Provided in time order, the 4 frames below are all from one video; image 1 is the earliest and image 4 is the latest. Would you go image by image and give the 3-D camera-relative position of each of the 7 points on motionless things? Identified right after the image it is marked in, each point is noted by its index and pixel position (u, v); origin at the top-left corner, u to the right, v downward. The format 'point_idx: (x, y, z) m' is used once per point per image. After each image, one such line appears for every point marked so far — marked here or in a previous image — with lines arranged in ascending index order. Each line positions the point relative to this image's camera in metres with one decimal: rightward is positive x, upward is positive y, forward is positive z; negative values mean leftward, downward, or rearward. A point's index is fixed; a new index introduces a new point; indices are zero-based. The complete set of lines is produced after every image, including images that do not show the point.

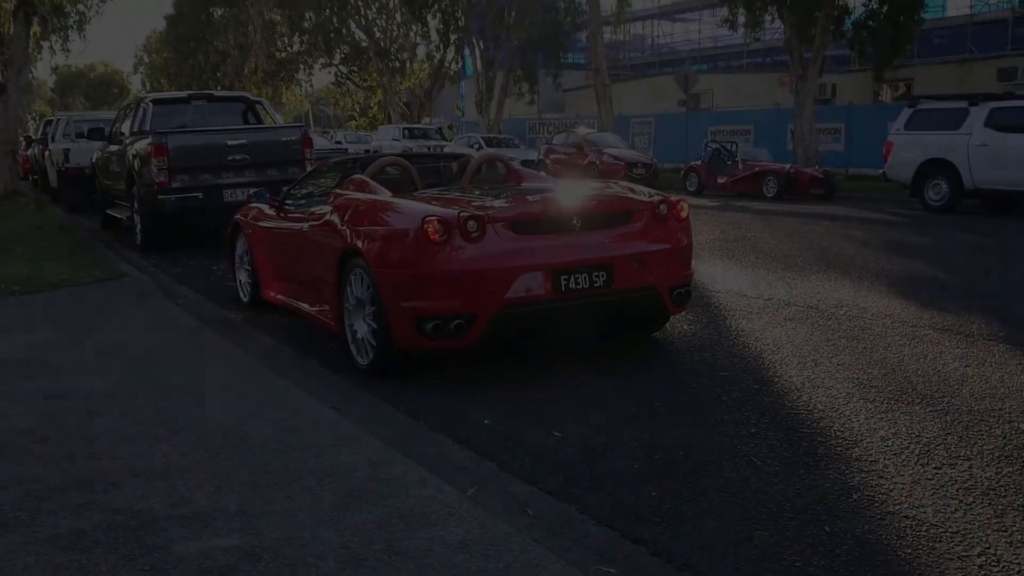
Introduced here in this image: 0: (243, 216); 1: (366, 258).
0: (-2.4, +0.6, +8.8) m
1: (-0.9, +0.2, +6.1) m
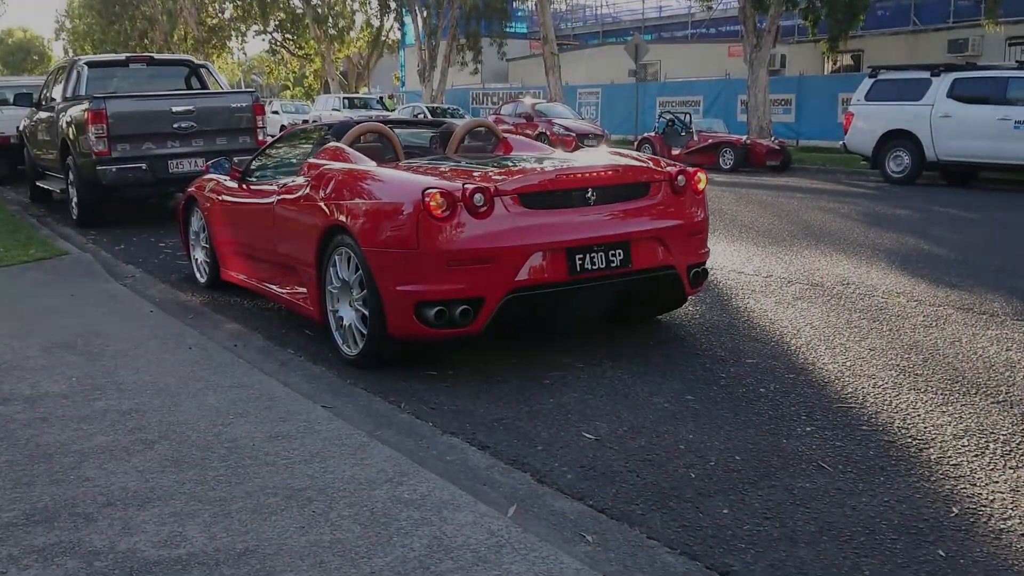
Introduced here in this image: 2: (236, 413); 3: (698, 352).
0: (-2.5, +0.8, +8.0) m
1: (-0.8, +0.3, +5.4) m
2: (-1.3, -0.6, +4.5) m
3: (+1.1, -0.4, +5.7) m
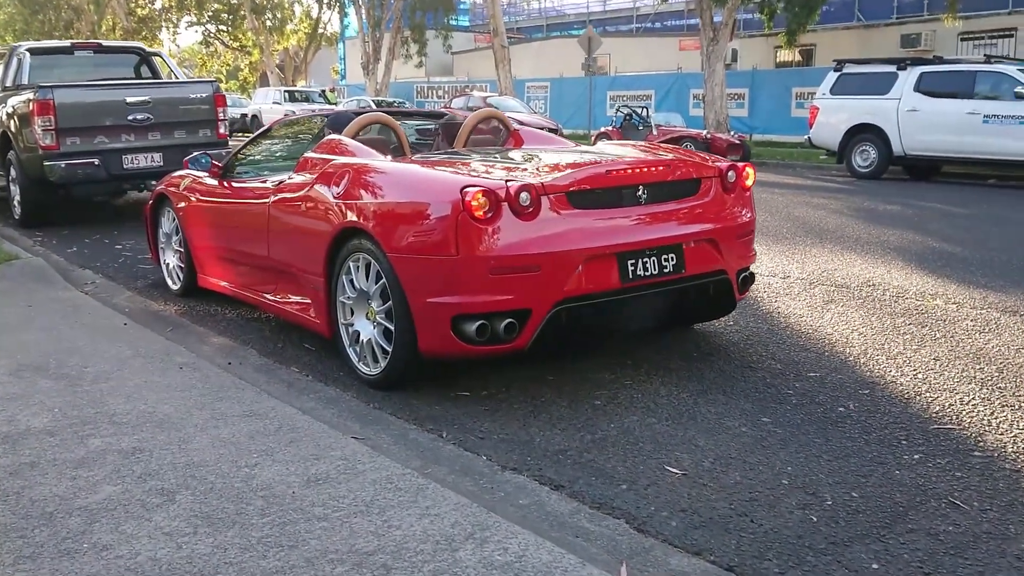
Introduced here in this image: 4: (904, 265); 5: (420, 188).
0: (-2.5, +0.7, +7.2) m
1: (-0.6, +0.2, +4.8) m
2: (-1.0, -0.6, +3.9) m
3: (+1.3, -0.4, +5.2) m
4: (+3.2, +0.2, +8.0) m
5: (-0.4, +0.5, +4.7) m
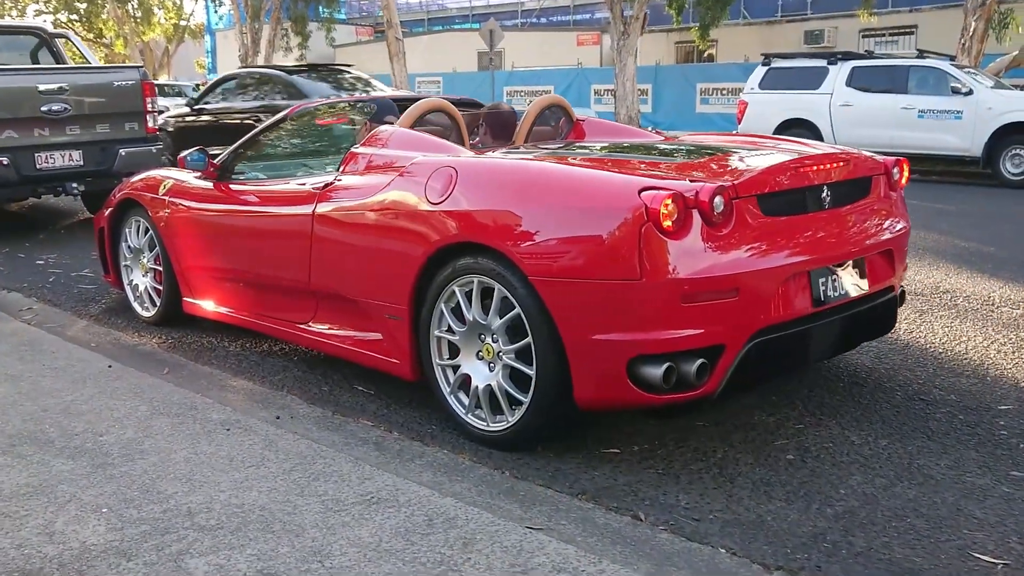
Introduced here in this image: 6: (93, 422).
0: (-2.2, +0.6, +5.9) m
1: (0.0, +0.1, +3.7) m
2: (-0.2, -0.8, +2.8) m
3: (+1.8, -0.5, +4.4) m
4: (+3.3, +0.2, +7.4) m
5: (+0.2, +0.4, +3.6) m
6: (-1.7, -0.5, +4.0) m
